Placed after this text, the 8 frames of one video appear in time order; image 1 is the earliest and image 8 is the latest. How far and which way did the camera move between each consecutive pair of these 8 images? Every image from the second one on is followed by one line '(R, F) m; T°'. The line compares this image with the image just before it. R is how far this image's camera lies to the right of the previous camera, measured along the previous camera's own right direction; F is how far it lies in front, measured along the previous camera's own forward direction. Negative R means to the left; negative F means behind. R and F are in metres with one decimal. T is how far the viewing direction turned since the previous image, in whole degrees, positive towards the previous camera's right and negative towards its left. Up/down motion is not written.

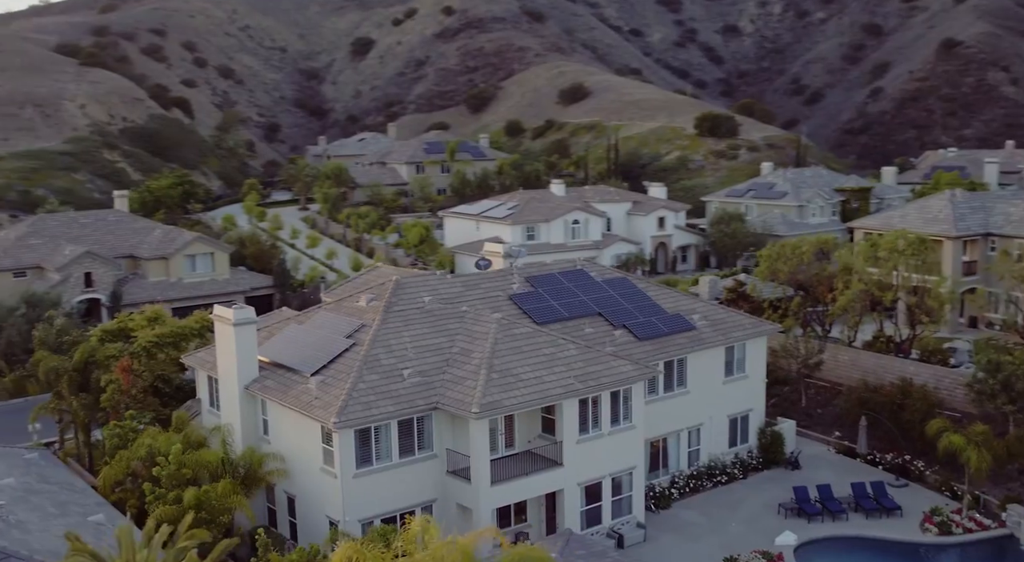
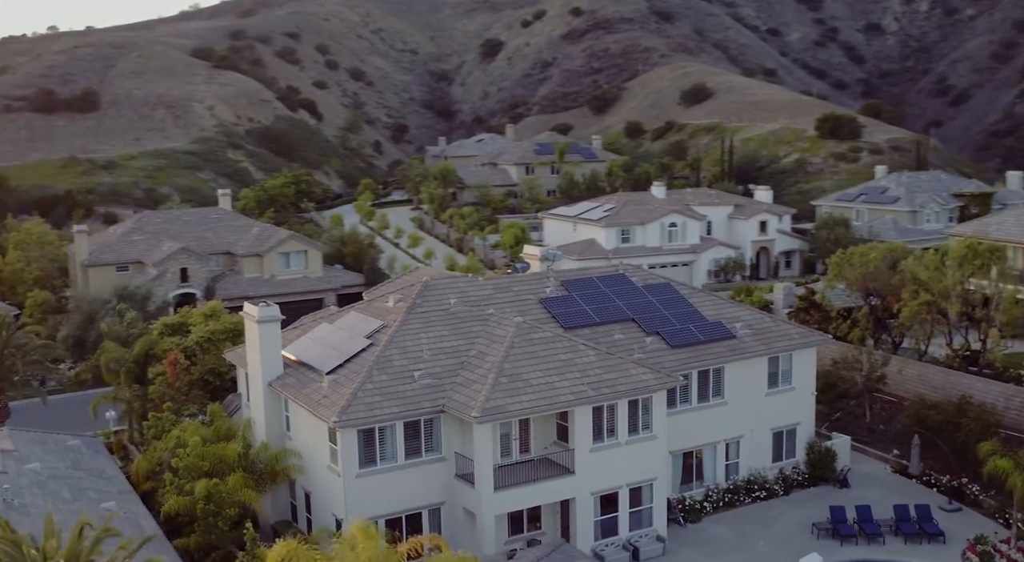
(+2.9, +0.7) m; -7°
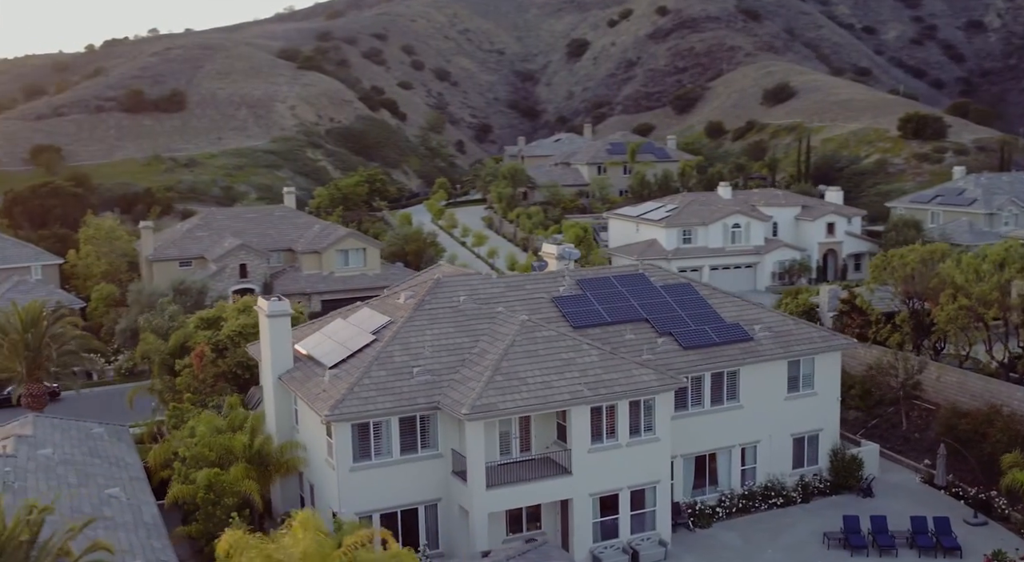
(+2.2, +0.3) m; -5°
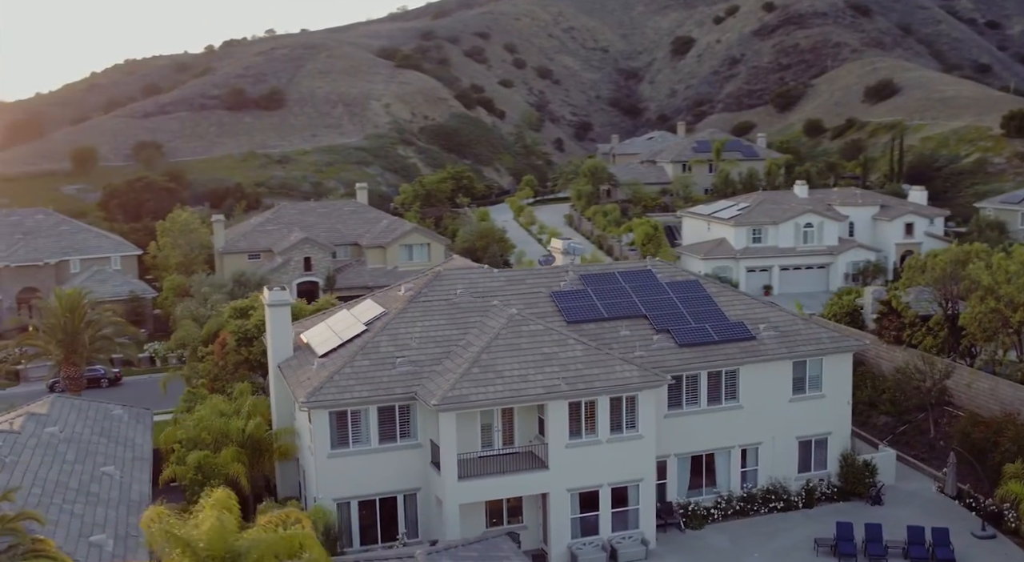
(+3.1, +0.1) m; -6°
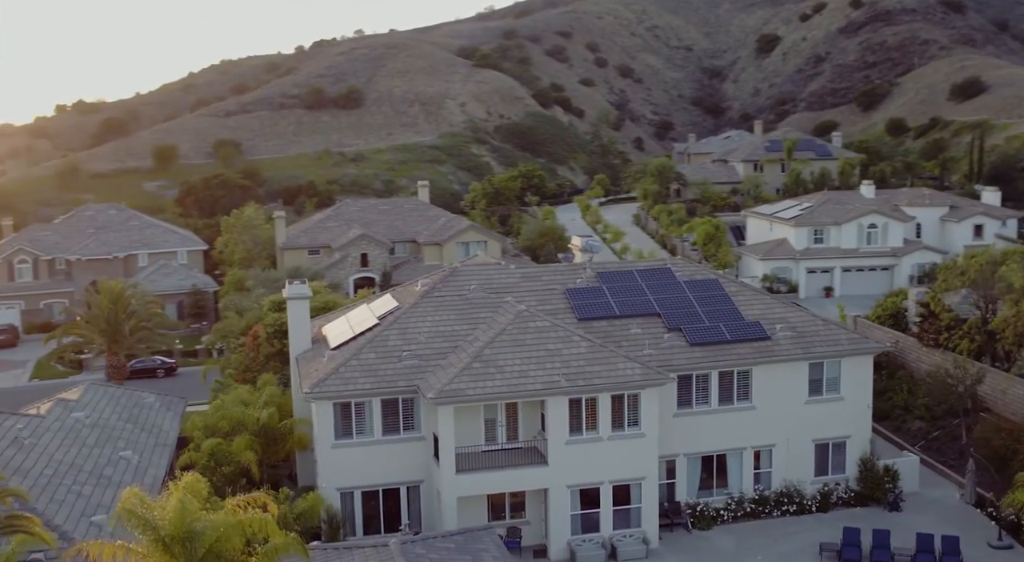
(+2.0, -0.1) m; -5°
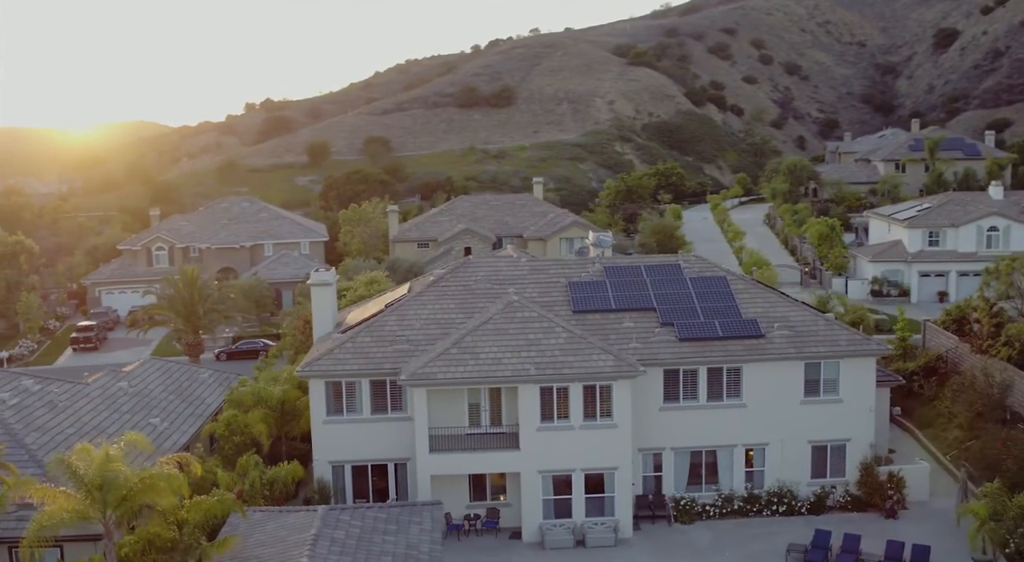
(+5.0, -0.6) m; -10°
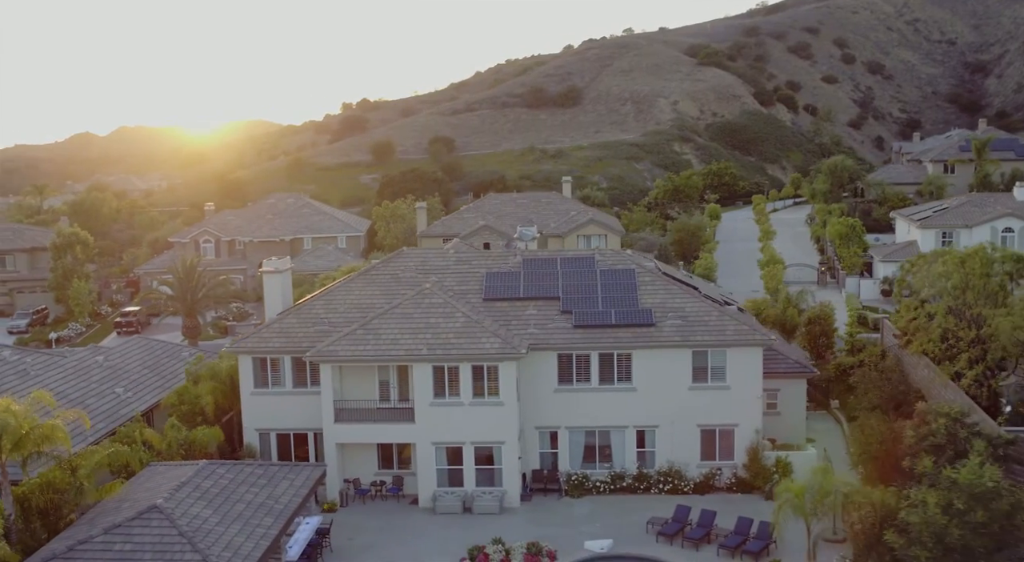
(+5.6, -2.1) m; -5°
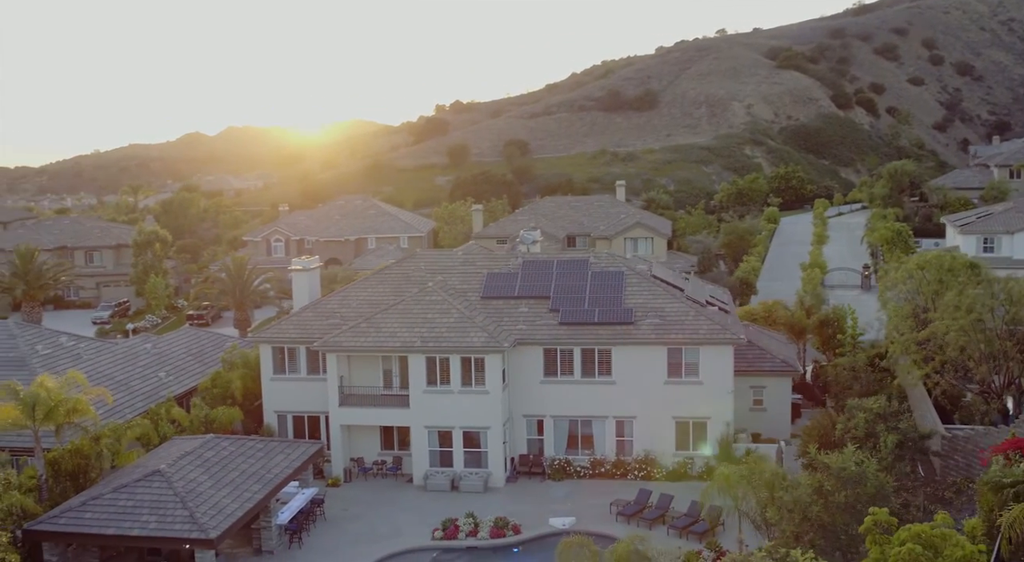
(+3.3, -2.6) m; -5°
